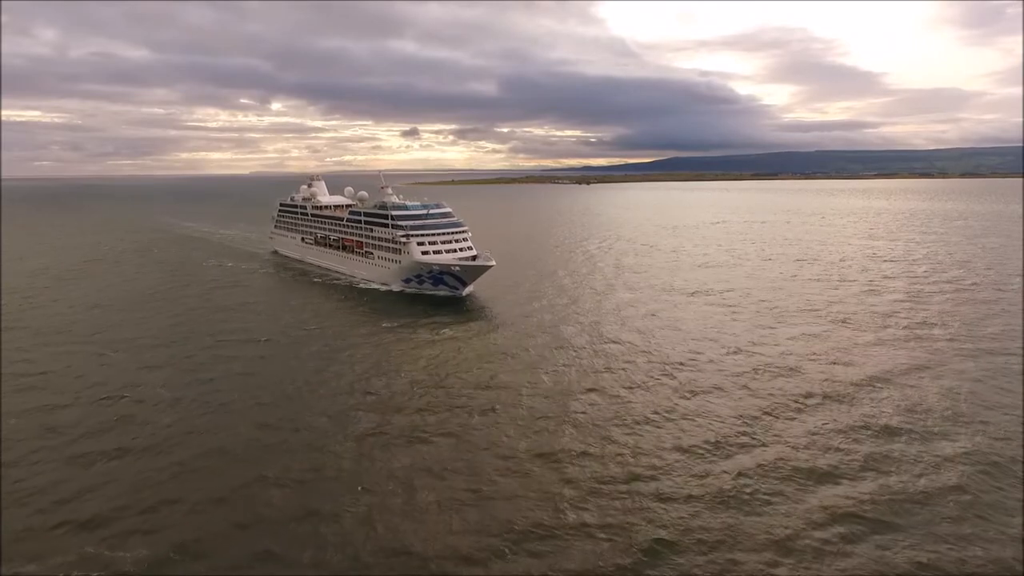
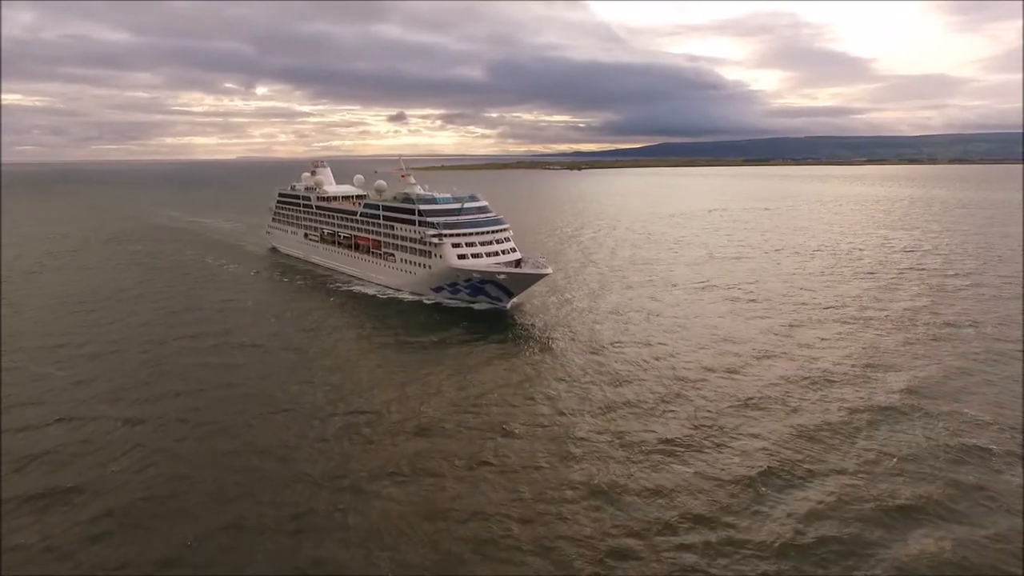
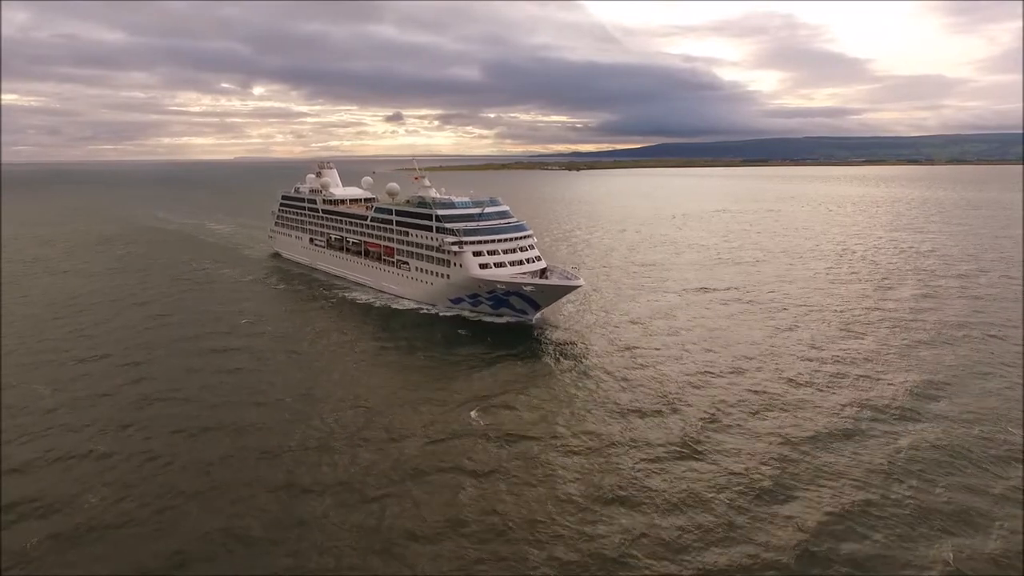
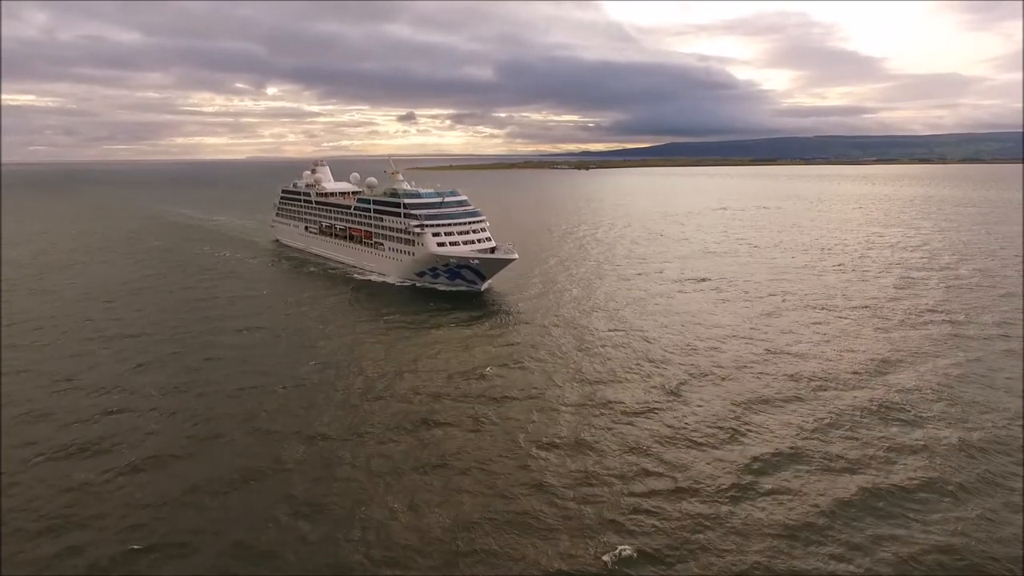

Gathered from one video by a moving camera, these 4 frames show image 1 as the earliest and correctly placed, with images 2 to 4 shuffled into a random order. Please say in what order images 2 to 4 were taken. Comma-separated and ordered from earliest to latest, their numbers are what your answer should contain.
4, 2, 3
